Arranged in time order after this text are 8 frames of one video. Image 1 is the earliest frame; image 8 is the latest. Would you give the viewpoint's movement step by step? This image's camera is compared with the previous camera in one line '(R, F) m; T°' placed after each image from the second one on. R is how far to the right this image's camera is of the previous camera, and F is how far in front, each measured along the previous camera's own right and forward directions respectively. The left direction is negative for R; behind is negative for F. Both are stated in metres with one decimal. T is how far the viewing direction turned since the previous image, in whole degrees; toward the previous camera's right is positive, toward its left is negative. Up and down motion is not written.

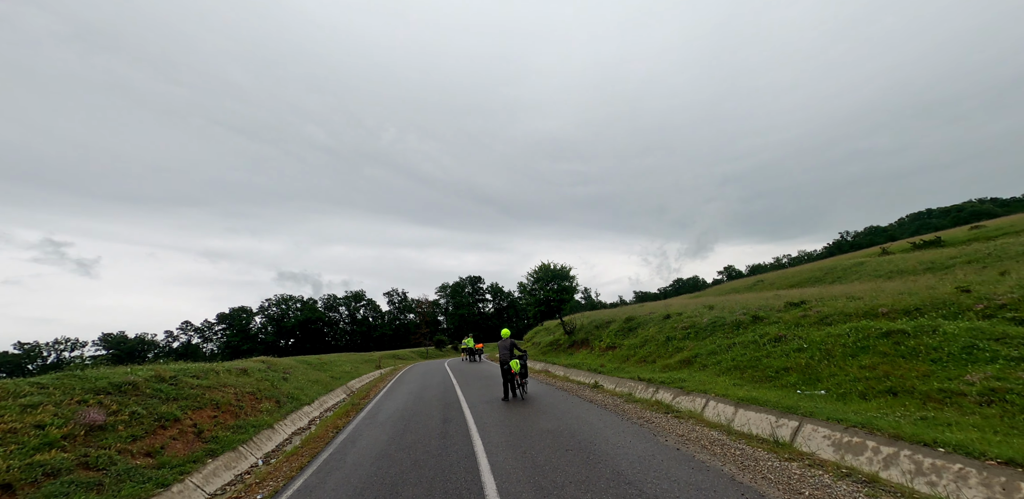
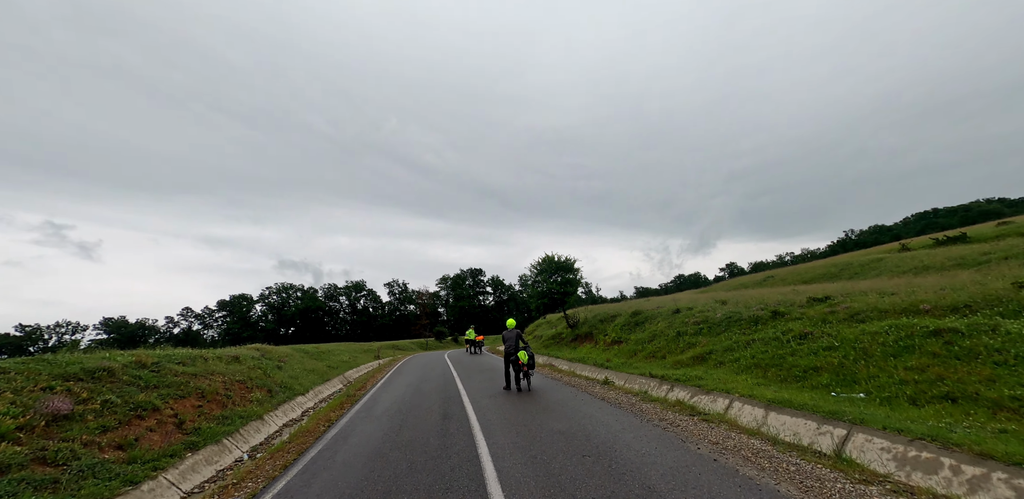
(-0.2, +0.7) m; 0°
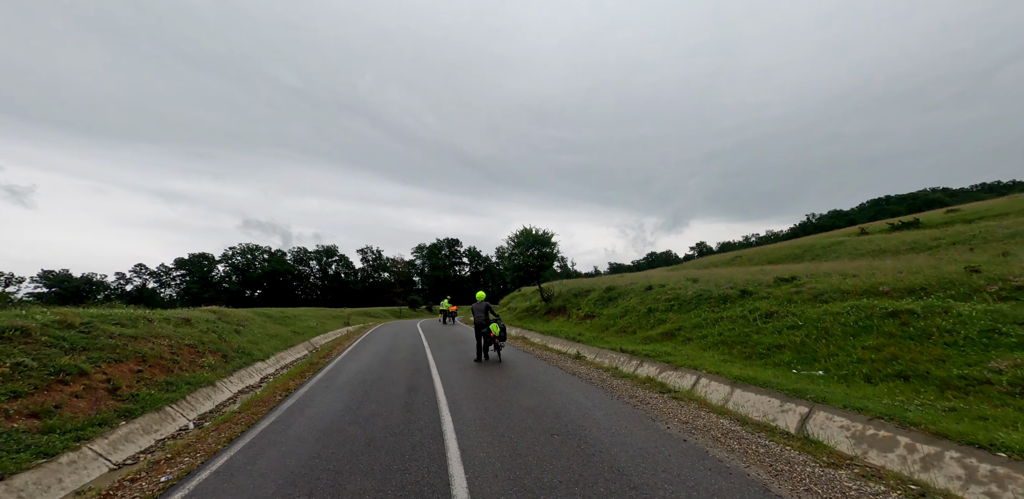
(+0.1, +0.4) m; +3°
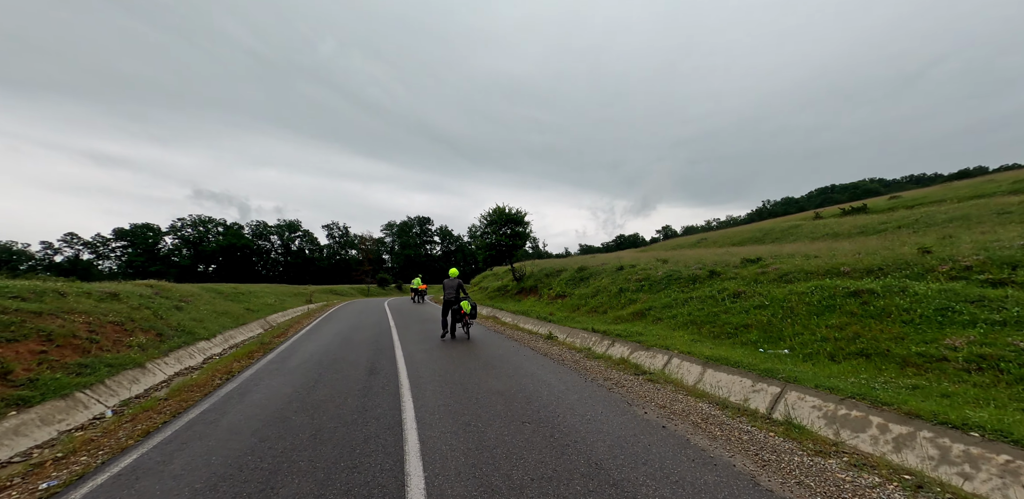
(0.0, +0.5) m; +4°
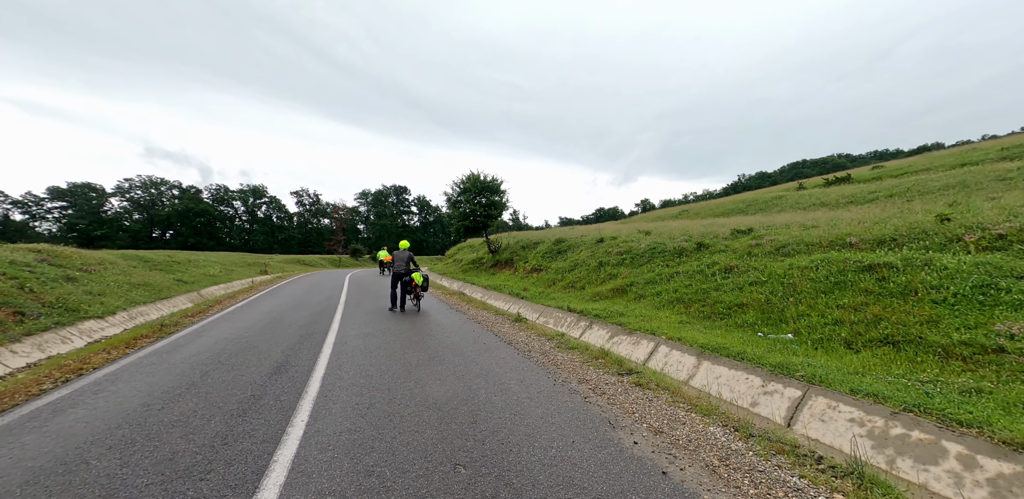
(+0.4, +1.7) m; +3°
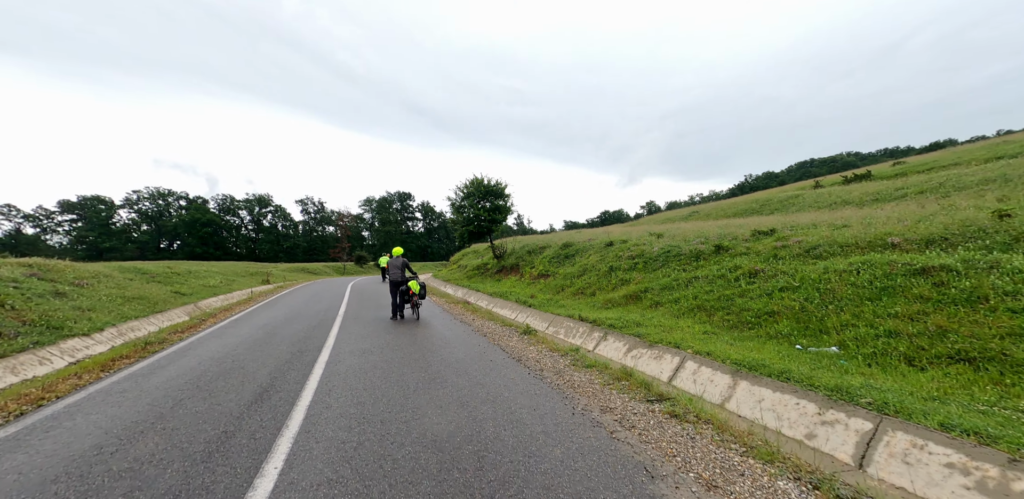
(-0.1, +0.7) m; -1°
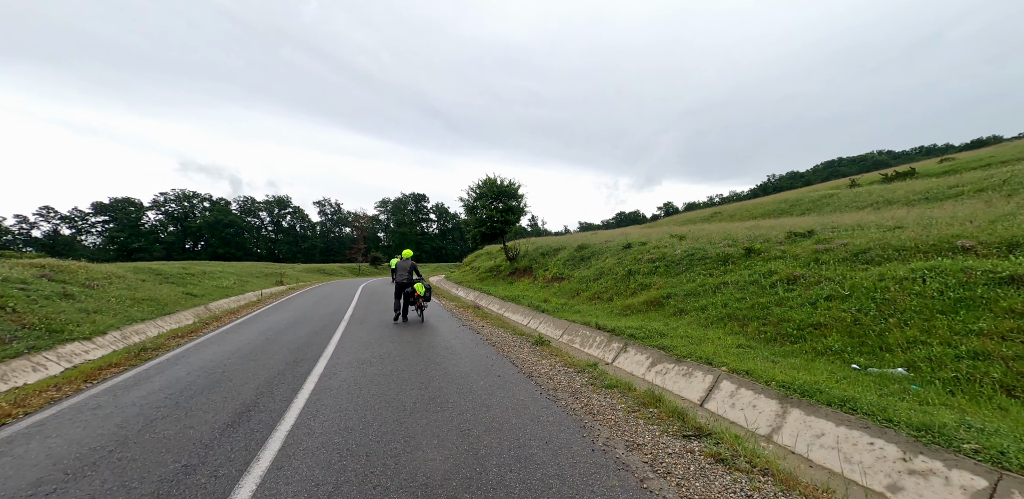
(0.0, +0.7) m; -2°
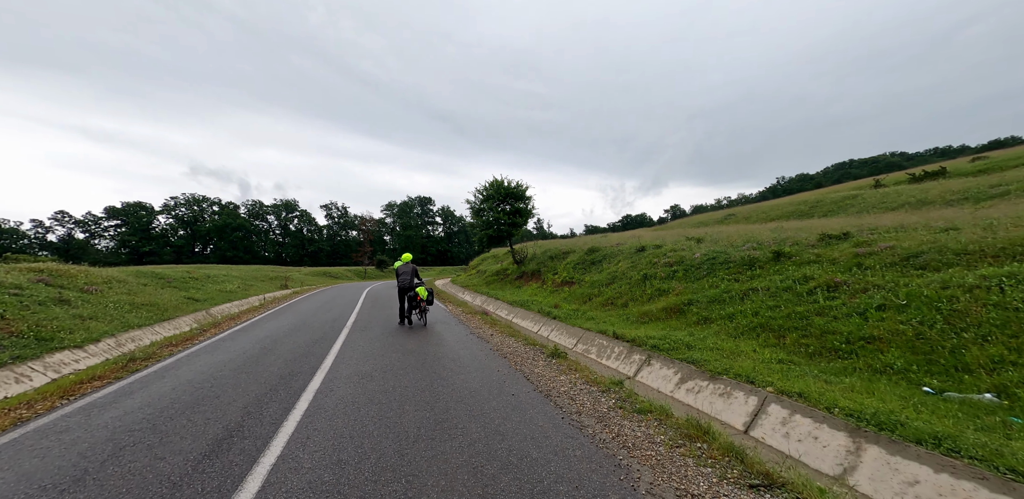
(-0.2, +0.7) m; -1°
